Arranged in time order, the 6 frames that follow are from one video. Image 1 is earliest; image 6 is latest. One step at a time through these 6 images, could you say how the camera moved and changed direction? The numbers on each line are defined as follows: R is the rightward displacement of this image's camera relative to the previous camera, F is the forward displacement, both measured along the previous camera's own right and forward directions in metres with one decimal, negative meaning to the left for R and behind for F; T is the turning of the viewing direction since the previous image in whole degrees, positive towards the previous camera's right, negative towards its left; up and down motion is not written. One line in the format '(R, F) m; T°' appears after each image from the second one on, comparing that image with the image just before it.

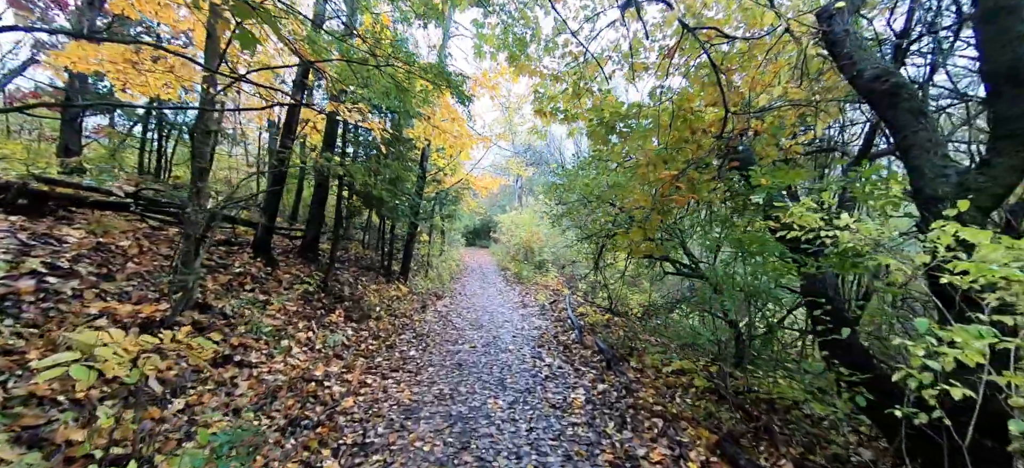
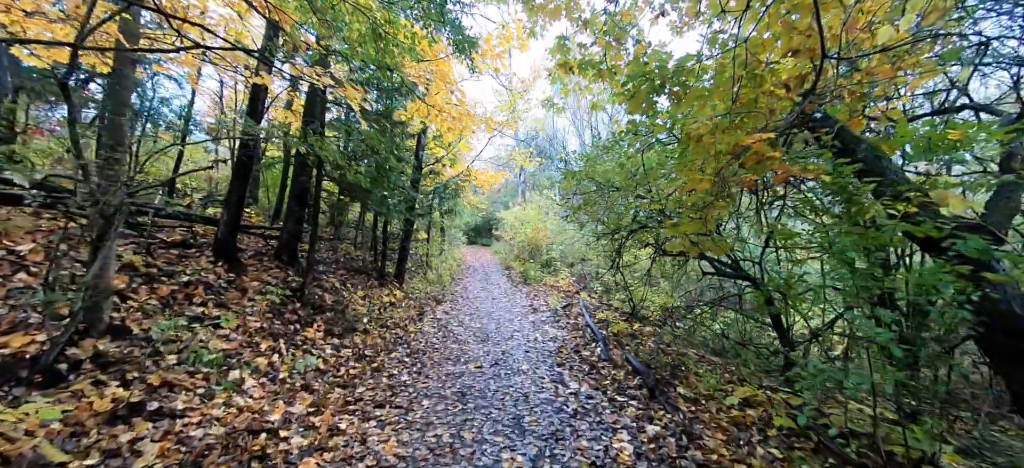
(-0.2, +1.3) m; 0°
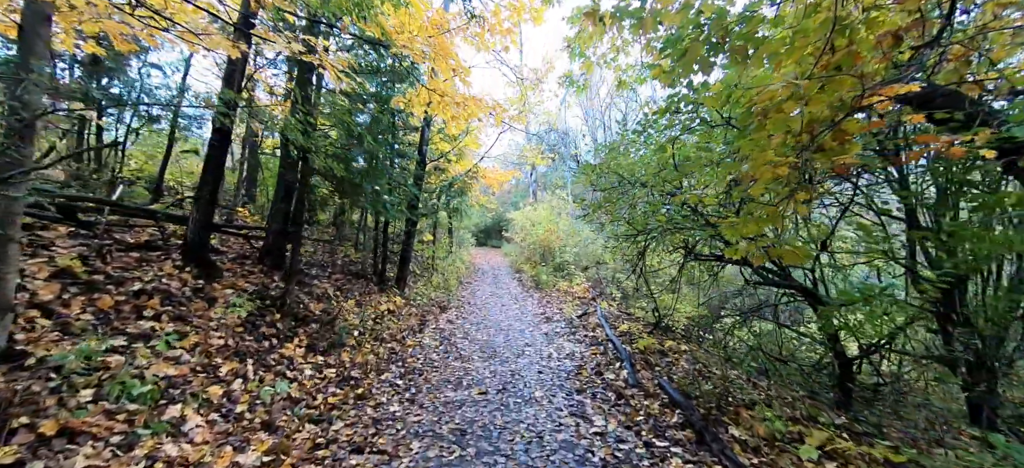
(0.0, +0.9) m; -2°
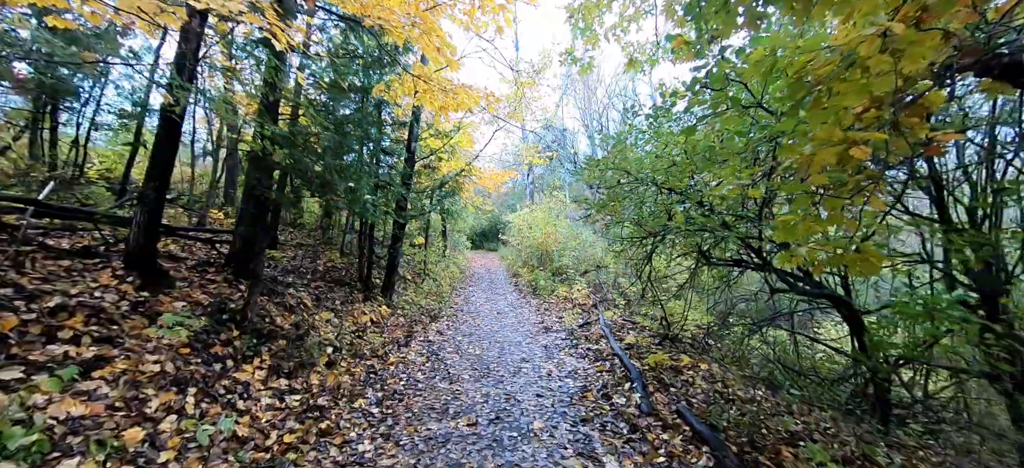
(0.0, +0.7) m; 0°
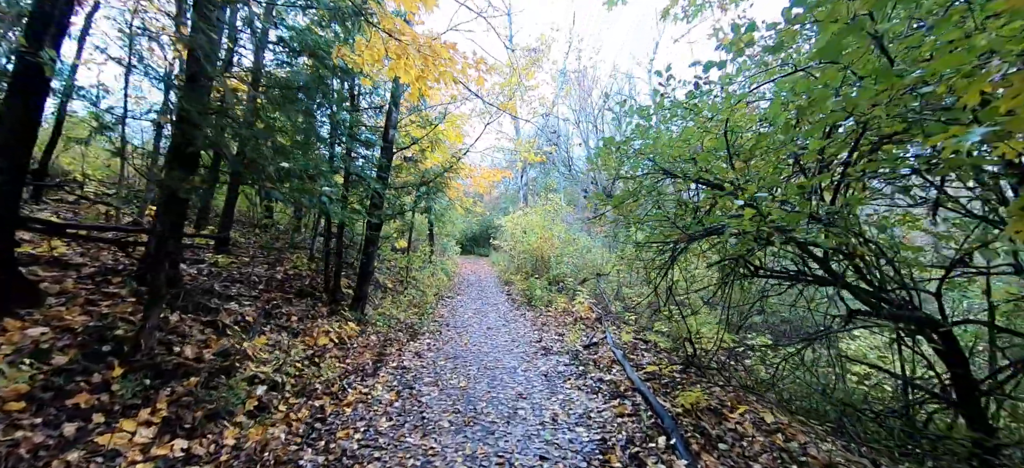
(0.0, +1.3) m; +1°
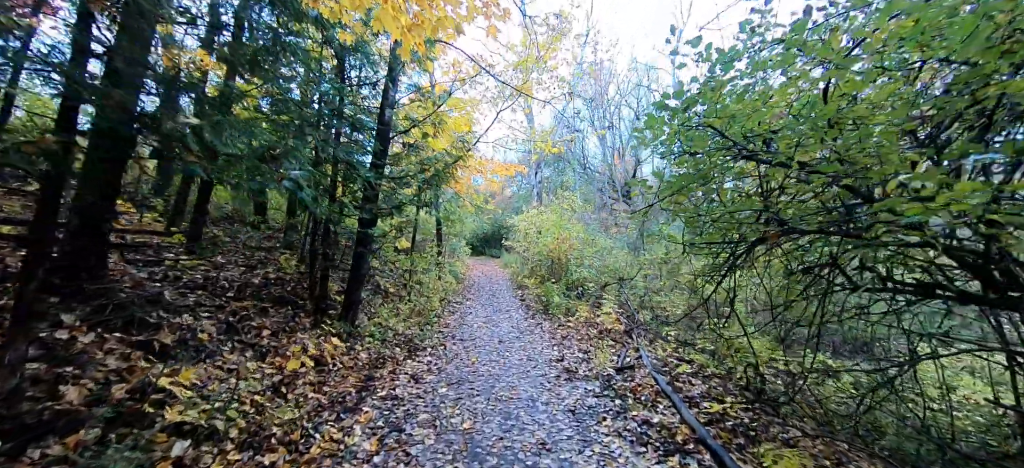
(-0.1, +1.2) m; -2°
